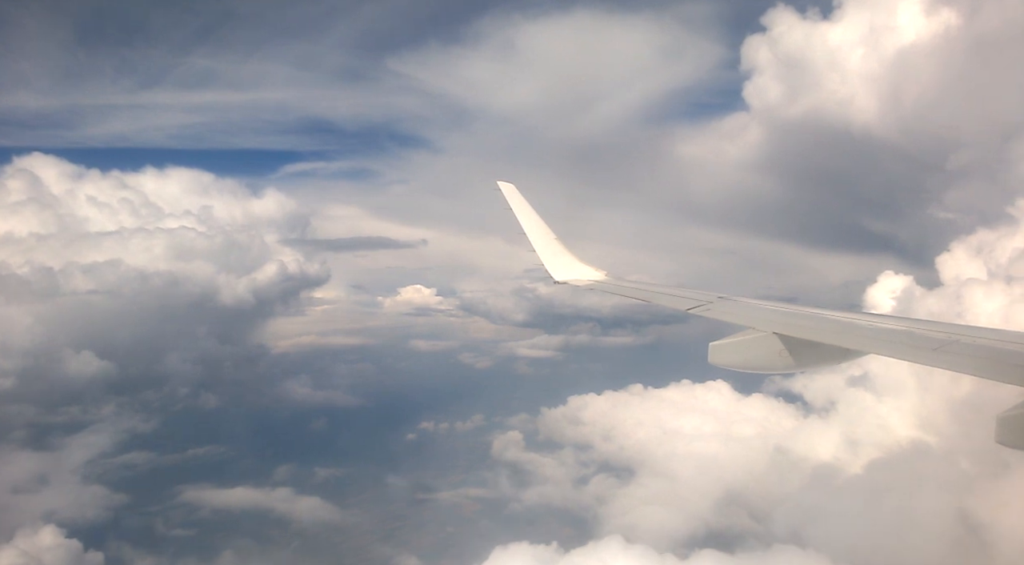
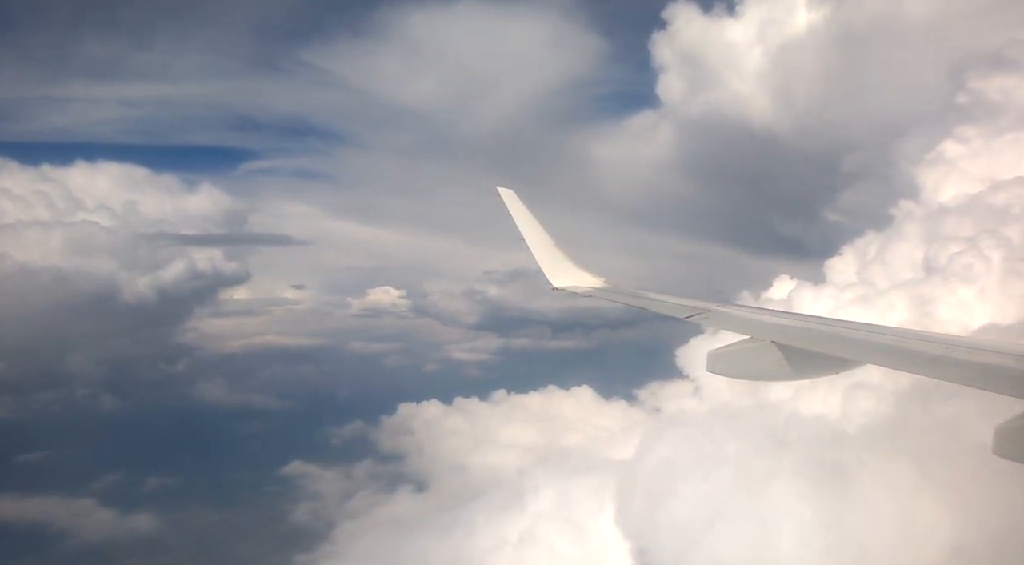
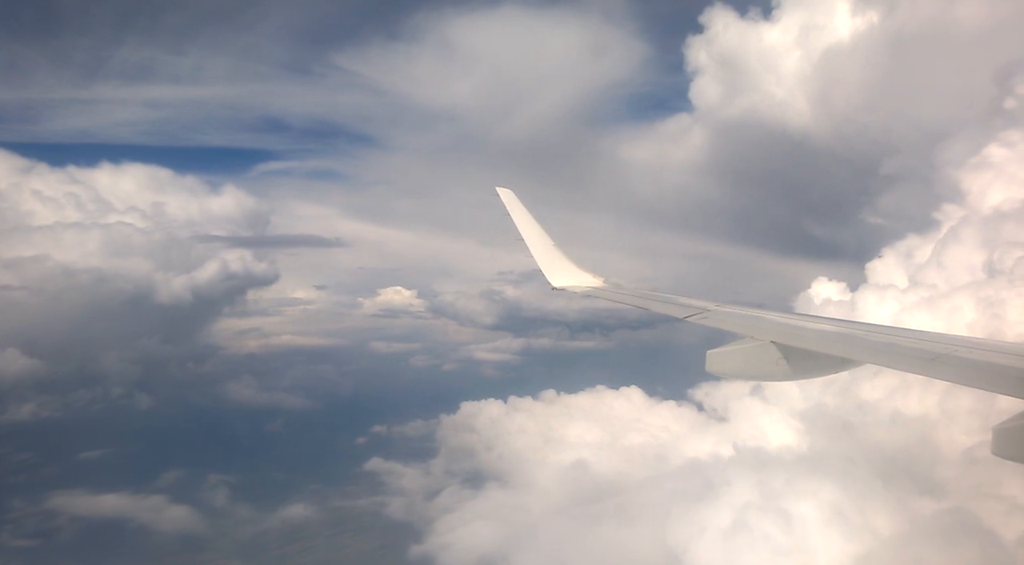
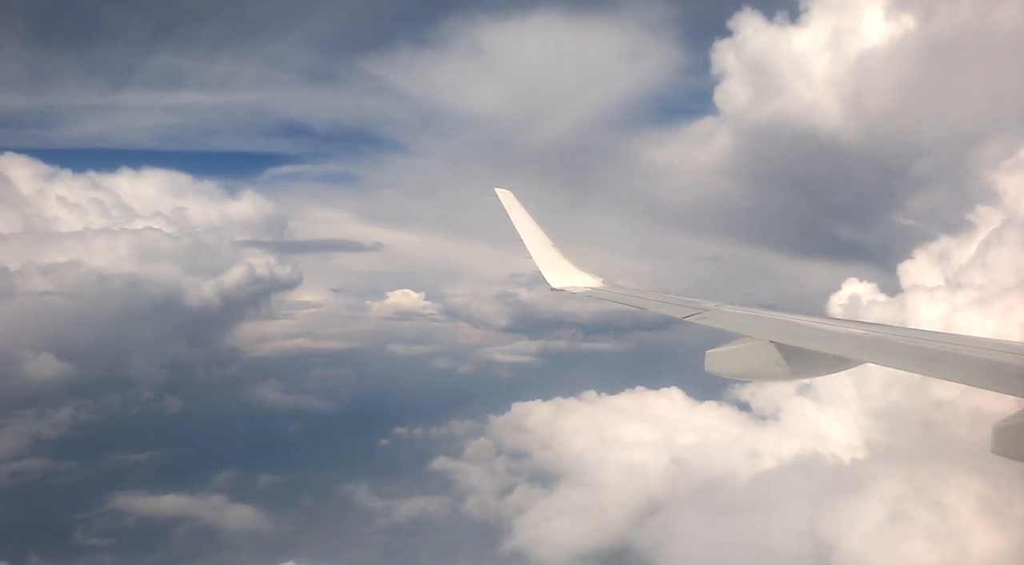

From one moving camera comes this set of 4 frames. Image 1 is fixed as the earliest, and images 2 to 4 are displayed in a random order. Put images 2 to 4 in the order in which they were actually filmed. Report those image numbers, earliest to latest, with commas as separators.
4, 3, 2
